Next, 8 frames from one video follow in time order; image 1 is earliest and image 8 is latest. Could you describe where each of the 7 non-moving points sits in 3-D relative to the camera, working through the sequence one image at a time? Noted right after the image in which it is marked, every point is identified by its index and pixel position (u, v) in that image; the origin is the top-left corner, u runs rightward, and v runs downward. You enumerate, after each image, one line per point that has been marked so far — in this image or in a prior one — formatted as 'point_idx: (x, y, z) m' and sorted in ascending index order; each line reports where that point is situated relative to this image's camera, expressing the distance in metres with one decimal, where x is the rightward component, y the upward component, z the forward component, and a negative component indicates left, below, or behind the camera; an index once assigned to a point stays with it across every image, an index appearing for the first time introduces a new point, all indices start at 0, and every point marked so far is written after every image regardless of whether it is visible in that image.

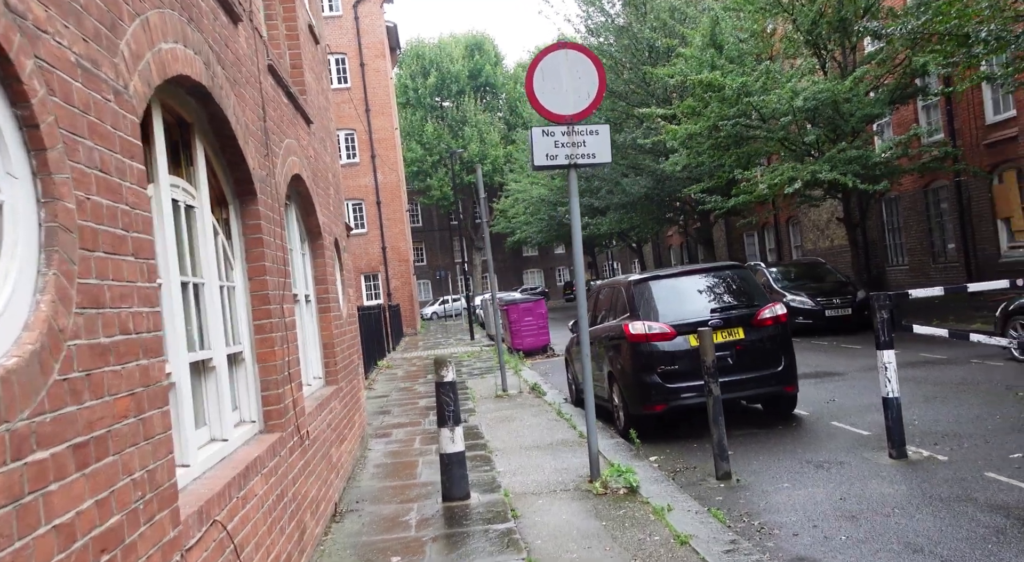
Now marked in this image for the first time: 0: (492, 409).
0: (-0.2, -1.6, +10.3) m
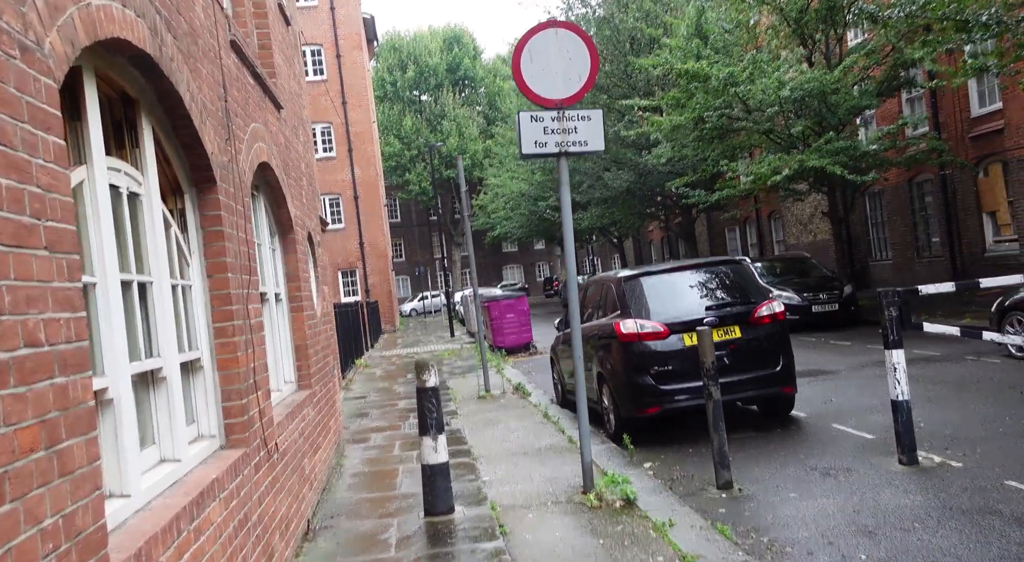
0: (-0.4, -1.5, +9.9) m
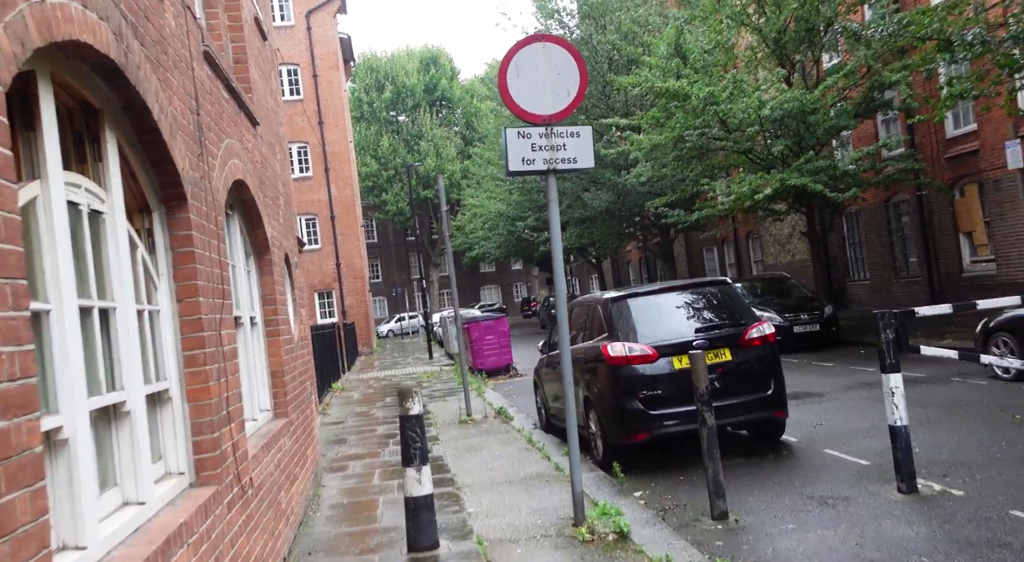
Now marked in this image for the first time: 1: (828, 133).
0: (-0.6, -1.8, +9.6) m
1: (+6.0, +2.8, +16.0) m
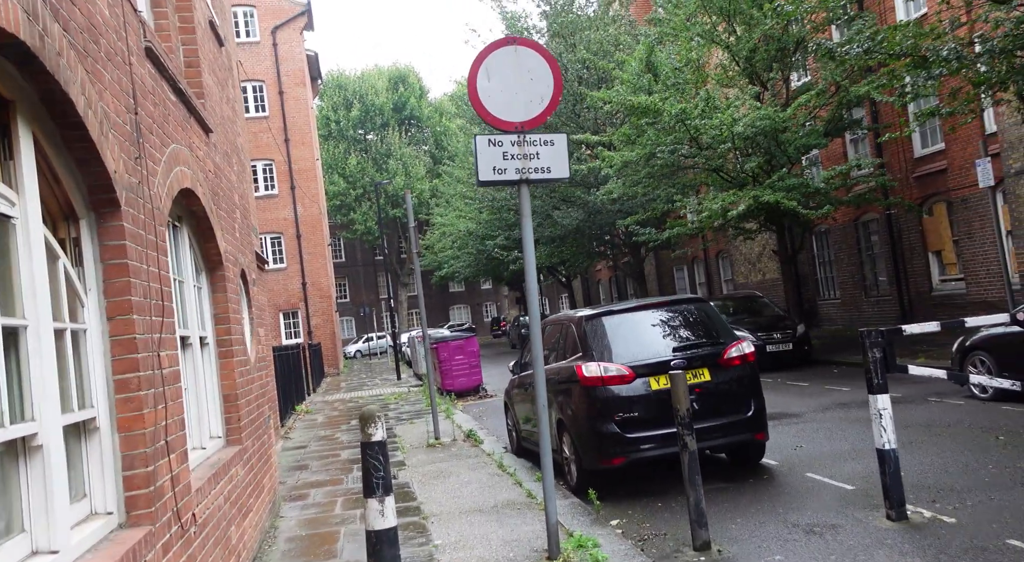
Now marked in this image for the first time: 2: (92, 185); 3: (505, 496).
0: (-1.0, -2.0, +9.2) m
1: (+5.4, +2.4, +16.0) m
2: (-1.6, +0.4, +3.2) m
3: (-0.1, -1.8, +7.0) m
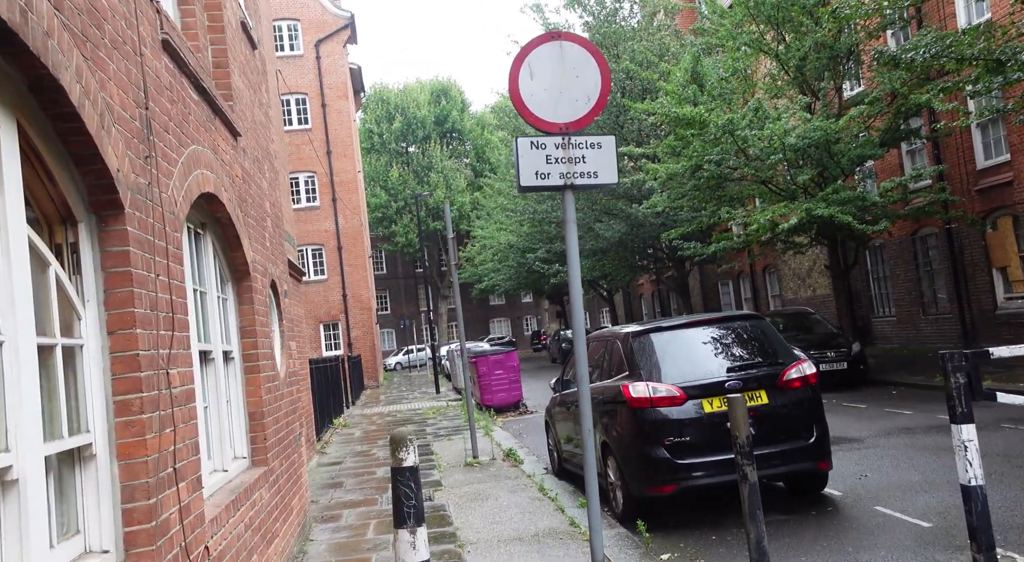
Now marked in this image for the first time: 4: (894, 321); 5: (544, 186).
0: (-0.5, -2.1, +8.8) m
1: (+6.2, +2.2, +15.3) m
2: (-1.4, +0.3, +2.9) m
3: (+0.3, -1.9, +6.5) m
4: (+8.9, -0.9, +19.7) m
5: (+0.2, +0.5, +4.7) m
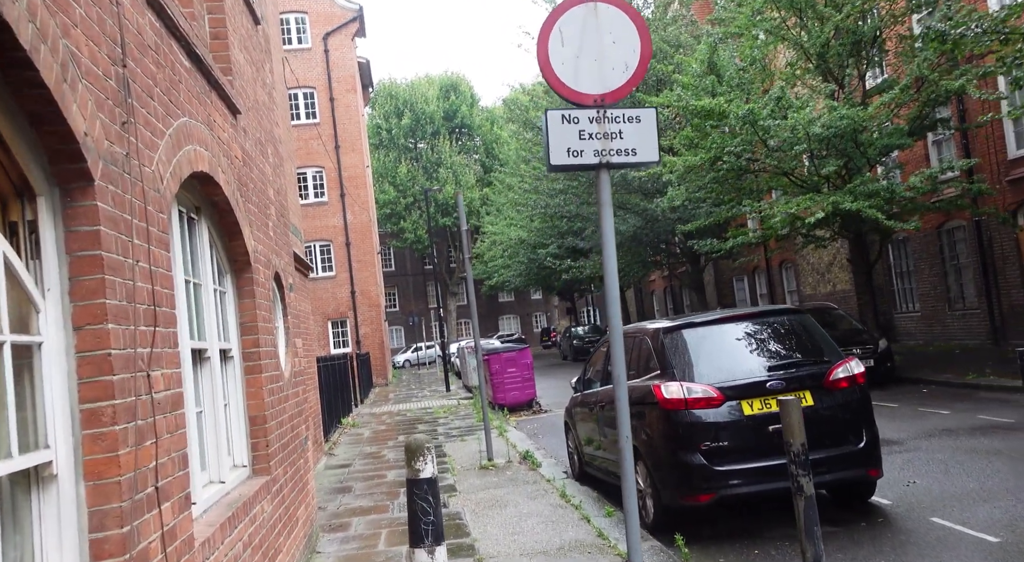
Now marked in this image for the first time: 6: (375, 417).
0: (-0.4, -2.0, +8.3) m
1: (+6.4, +2.3, +14.8) m
2: (-1.3, +0.4, +2.4) m
3: (+0.4, -1.8, +6.1) m
4: (+9.2, -0.8, +19.1) m
5: (+0.3, +0.6, +4.2) m
6: (-2.8, -2.8, +17.5) m
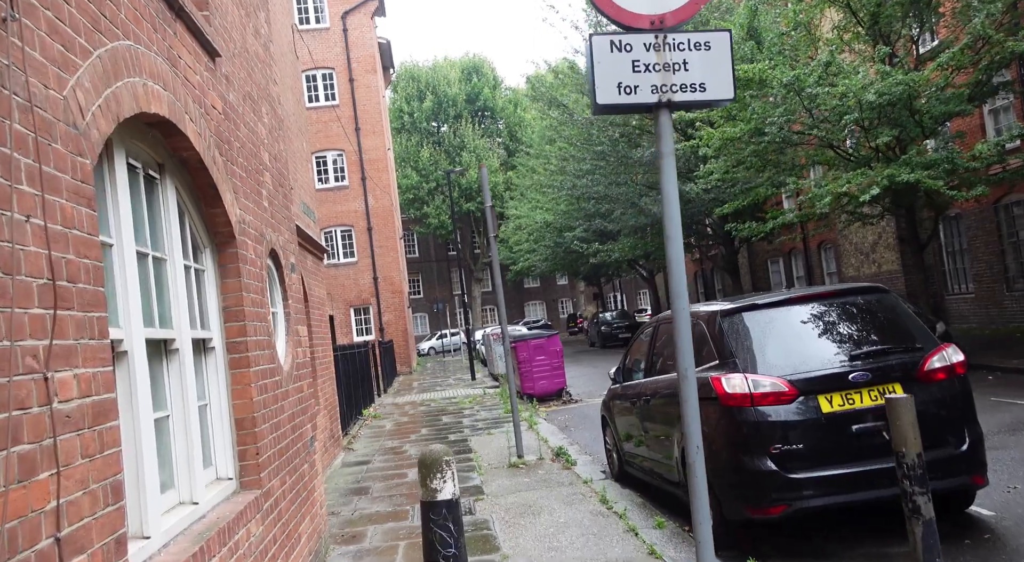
0: (-0.1, -1.9, +7.5) m
1: (+6.8, +2.6, +13.7) m
2: (-1.2, +0.4, +1.6) m
3: (+0.7, -1.7, +5.2) m
4: (+9.8, -0.4, +18.0) m
5: (+0.5, +0.7, +3.3) m
6: (-2.3, -2.5, +16.7) m
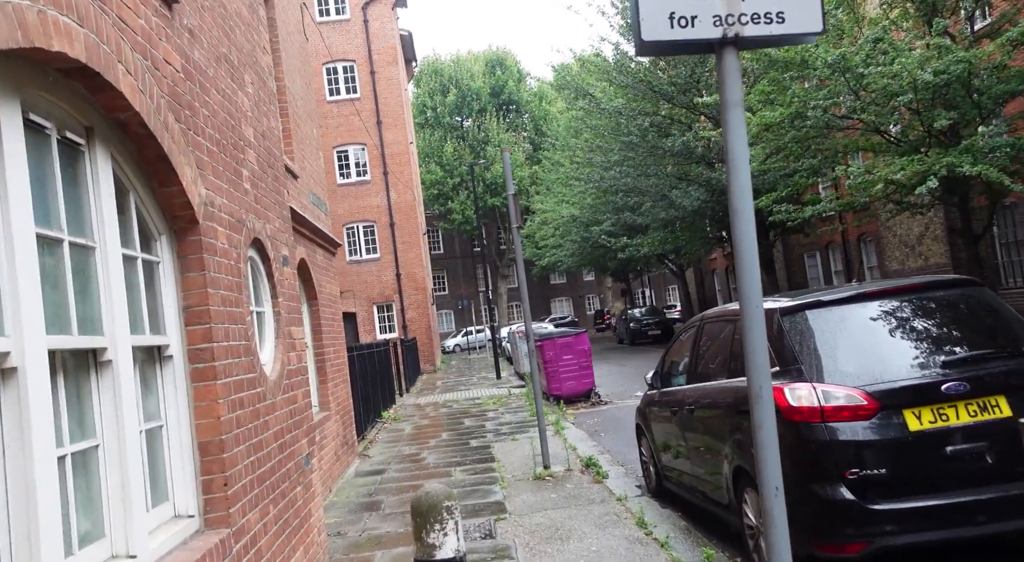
0: (+0.1, -1.8, +6.8) m
1: (+7.2, +2.7, +12.7) m
2: (-1.2, +0.5, +0.8) m
3: (+0.8, -1.6, +4.4) m
4: (+10.3, -0.2, +16.9) m
5: (+0.5, +0.7, +2.5) m
6: (-1.8, -2.4, +16.0) m
